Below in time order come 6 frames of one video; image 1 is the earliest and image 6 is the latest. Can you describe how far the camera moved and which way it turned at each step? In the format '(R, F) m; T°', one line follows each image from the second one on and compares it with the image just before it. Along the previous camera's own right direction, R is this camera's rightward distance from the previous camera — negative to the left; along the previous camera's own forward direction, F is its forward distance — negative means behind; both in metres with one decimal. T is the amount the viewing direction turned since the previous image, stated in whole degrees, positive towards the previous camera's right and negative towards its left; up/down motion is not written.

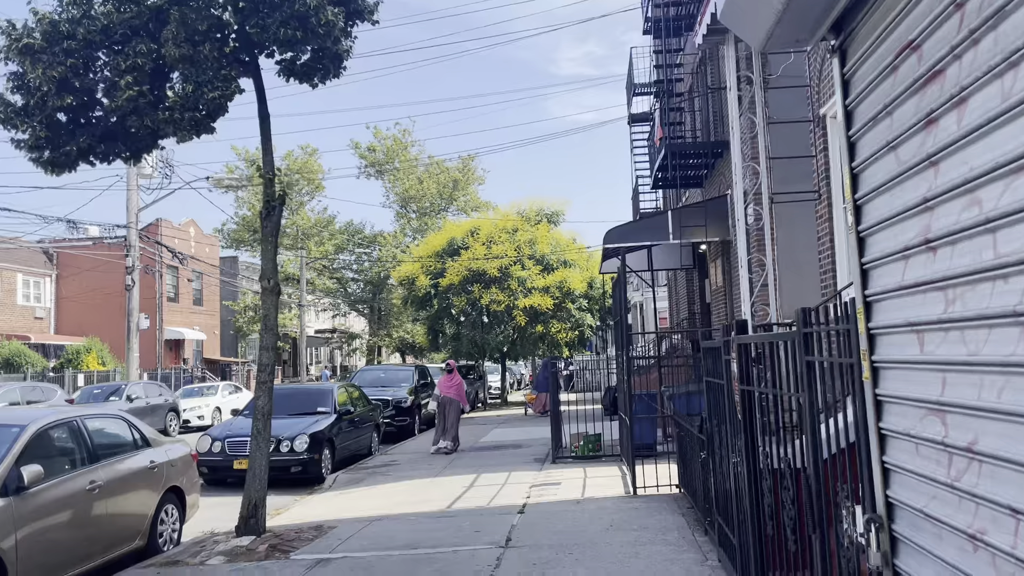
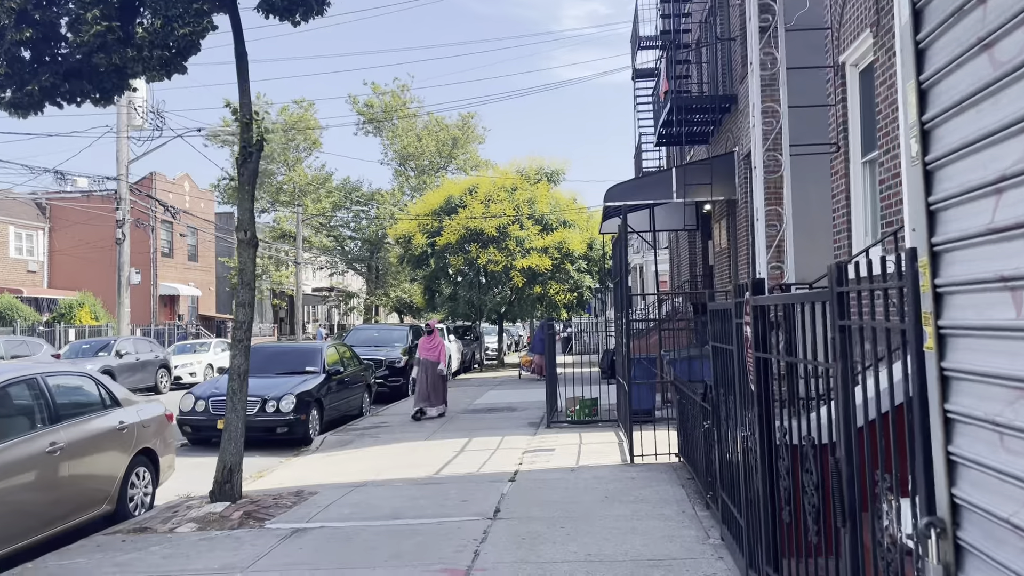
(+0.1, +0.5) m; 0°
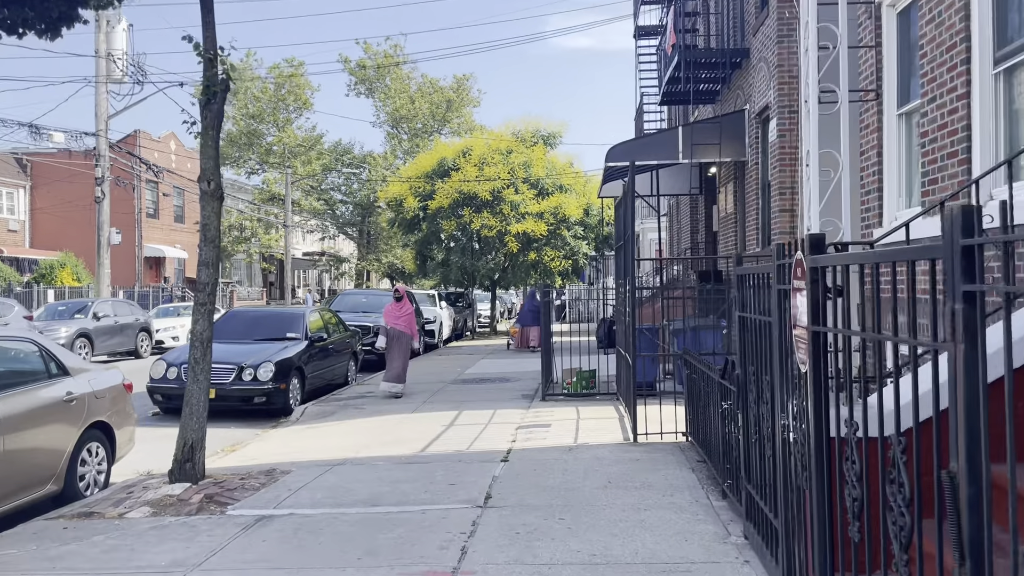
(0.0, +0.8) m; 0°
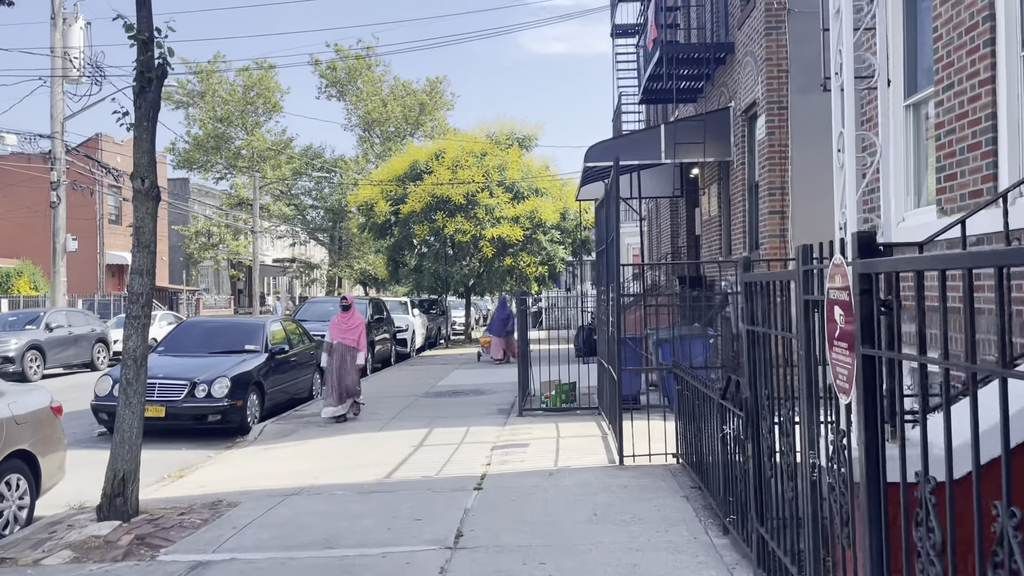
(0.0, +0.7) m; +2°
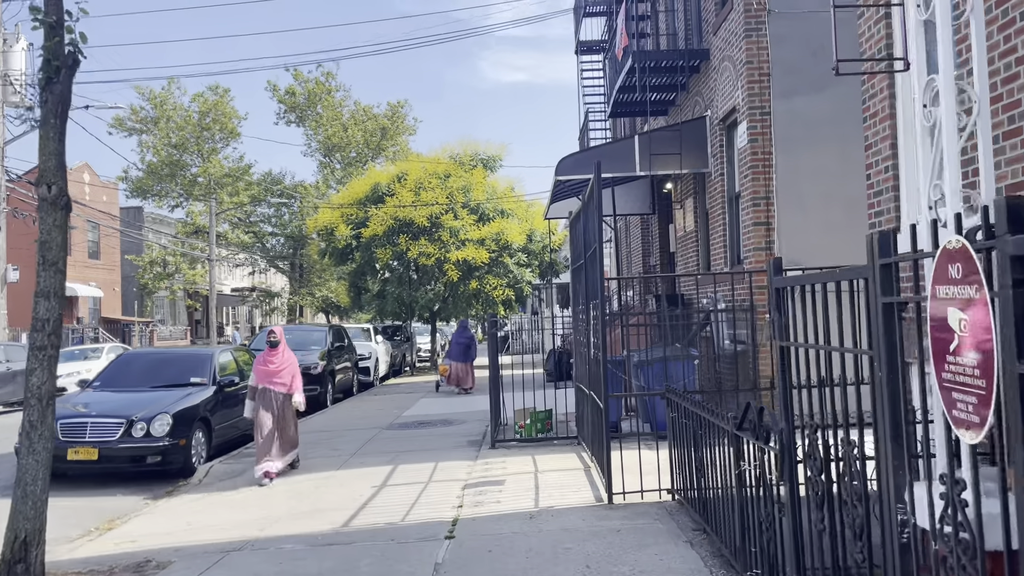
(0.0, +0.8) m; +2°
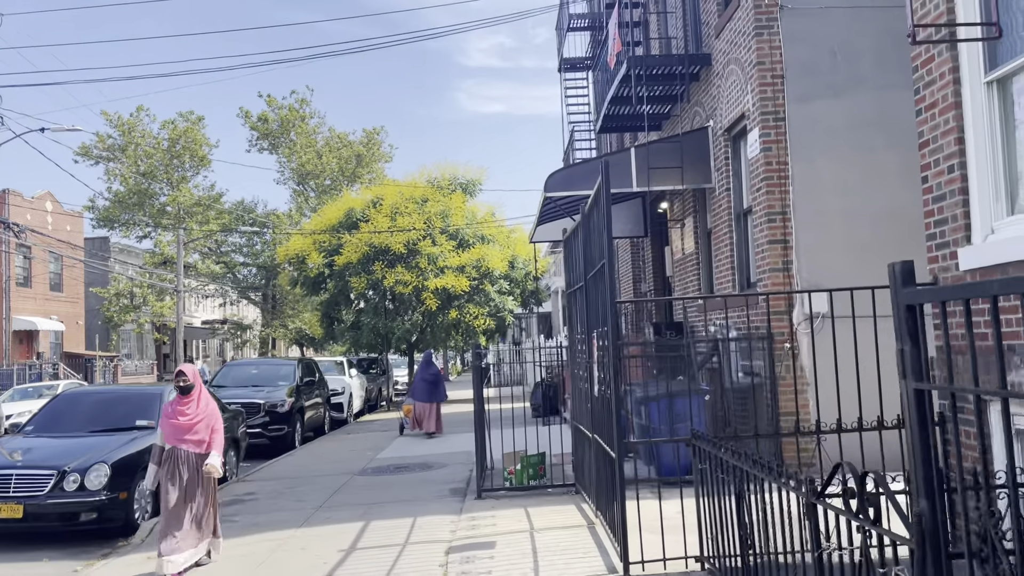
(-0.1, +1.1) m; +2°
